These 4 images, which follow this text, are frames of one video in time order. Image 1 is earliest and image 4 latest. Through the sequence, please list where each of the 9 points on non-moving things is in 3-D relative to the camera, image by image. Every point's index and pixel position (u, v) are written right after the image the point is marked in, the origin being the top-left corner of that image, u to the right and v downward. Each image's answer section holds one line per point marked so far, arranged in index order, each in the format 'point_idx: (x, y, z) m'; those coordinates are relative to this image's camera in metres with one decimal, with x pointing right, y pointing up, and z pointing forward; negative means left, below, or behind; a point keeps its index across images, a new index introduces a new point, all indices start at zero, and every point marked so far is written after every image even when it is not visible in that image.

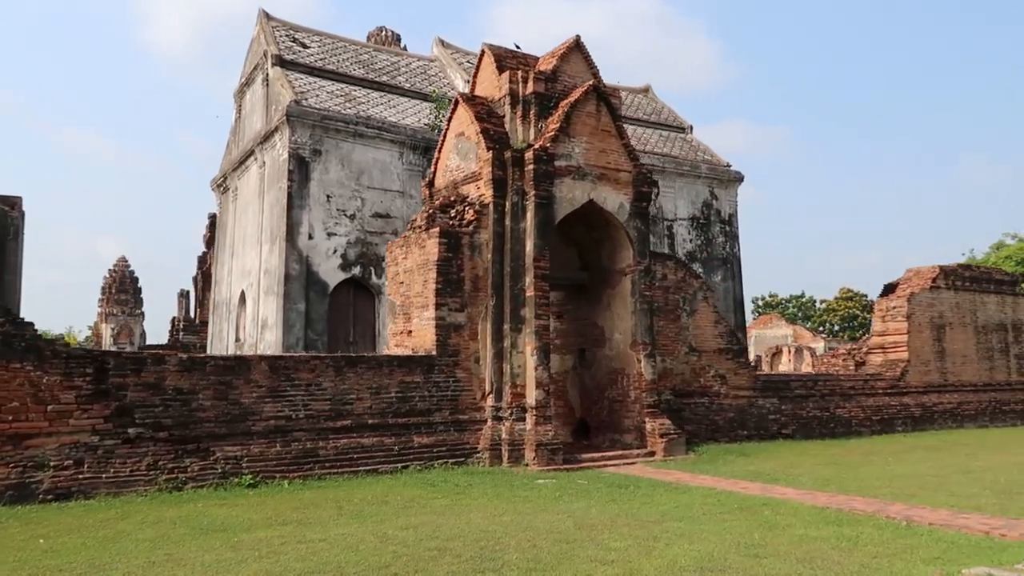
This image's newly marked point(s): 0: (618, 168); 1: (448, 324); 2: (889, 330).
0: (+1.4, +1.6, +10.3) m
1: (-0.8, -0.4, +9.3) m
2: (+7.1, -0.8, +14.4) m
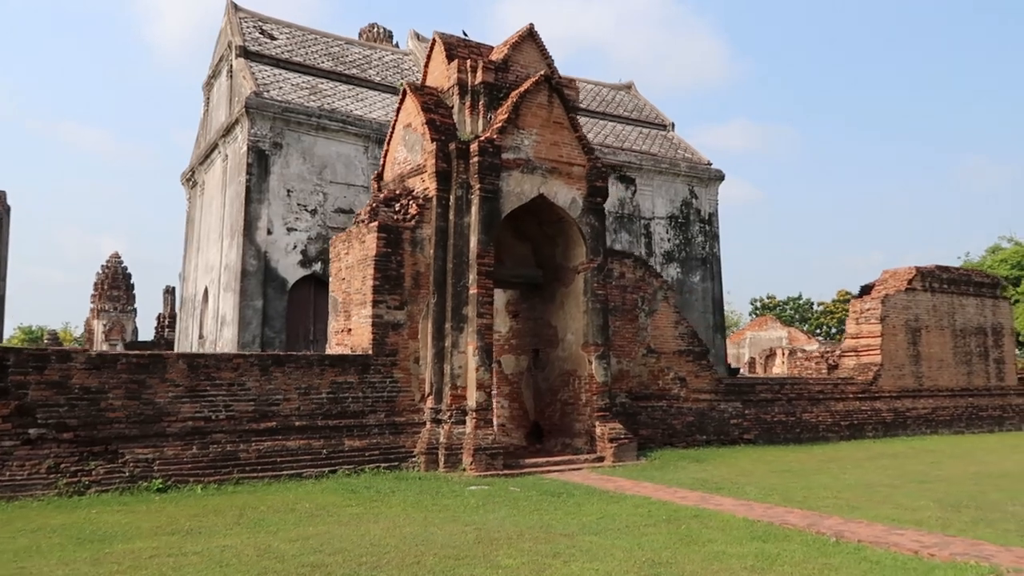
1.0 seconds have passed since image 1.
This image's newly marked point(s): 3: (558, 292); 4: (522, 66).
0: (+0.8, +1.6, +9.9) m
1: (-1.5, -0.4, +8.9) m
2: (+6.5, -0.8, +14.0) m
3: (+0.6, -0.1, +10.5) m
4: (+0.1, +3.0, +10.2) m
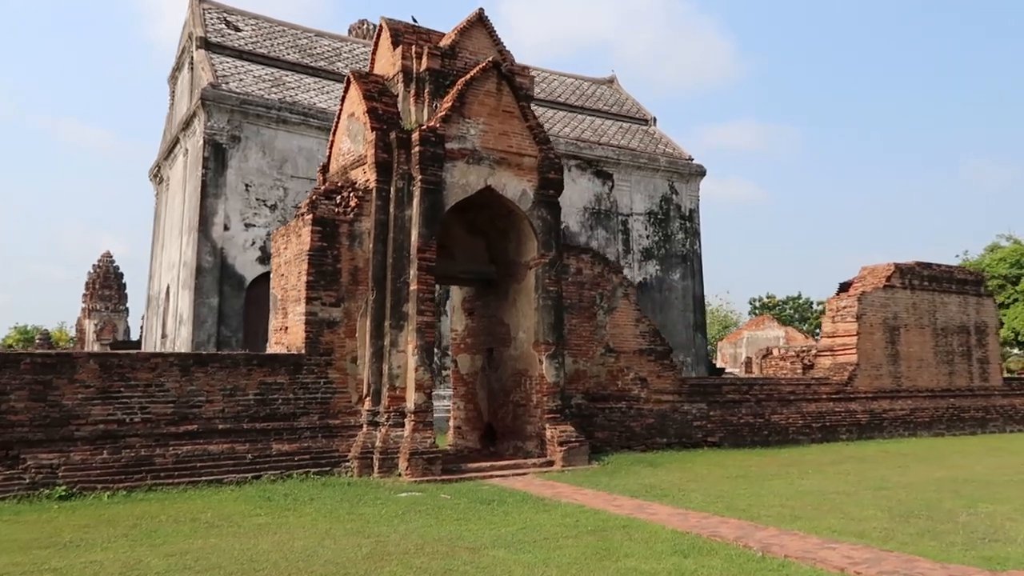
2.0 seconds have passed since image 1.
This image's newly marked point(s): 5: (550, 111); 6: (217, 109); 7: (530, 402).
0: (+0.1, +1.7, +9.5) m
1: (-2.1, -0.4, +8.5) m
2: (+5.8, -0.8, +13.5) m
3: (0.0, 0.0, +10.1) m
4: (-0.5, +3.0, +9.8) m
5: (+1.0, +4.6, +19.5) m
6: (-5.4, +3.2, +13.8) m
7: (+0.2, -1.5, +9.6) m
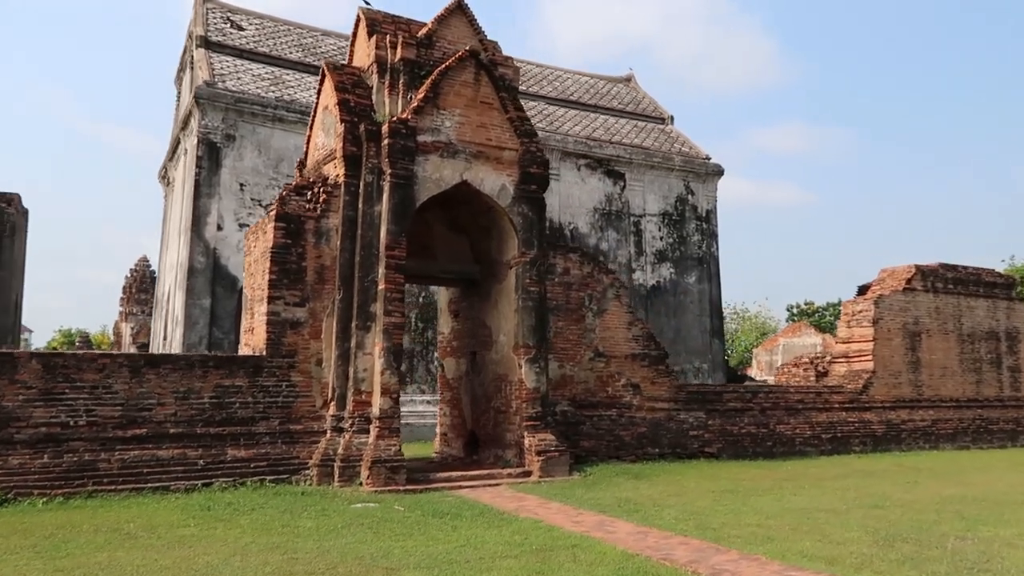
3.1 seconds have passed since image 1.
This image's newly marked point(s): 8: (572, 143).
0: (-0.1, +1.7, +9.0) m
1: (-2.4, -0.3, +8.1) m
2: (+5.8, -0.8, +12.8) m
3: (-0.2, 0.0, +9.6) m
4: (-0.8, +3.0, +9.3) m
5: (+1.2, +4.5, +19.0) m
6: (-5.4, +3.2, +13.6) m
7: (0.0, -1.5, +9.1) m
8: (+1.4, +3.3, +17.4) m
